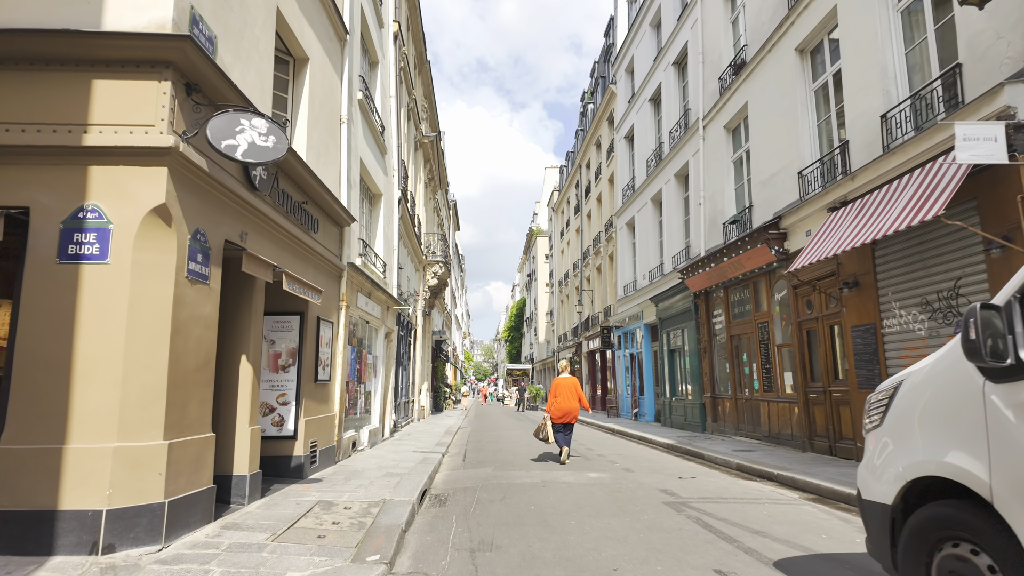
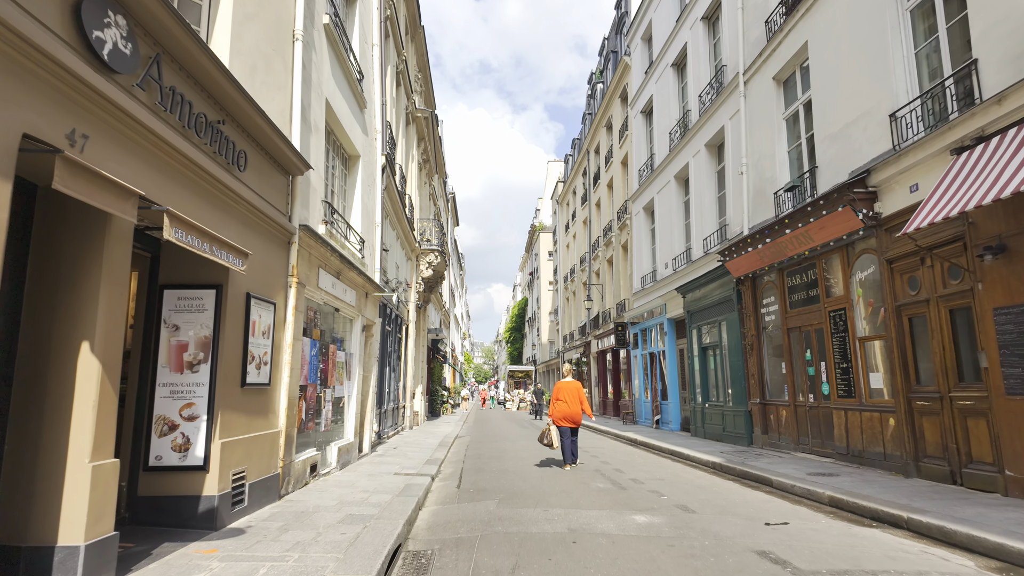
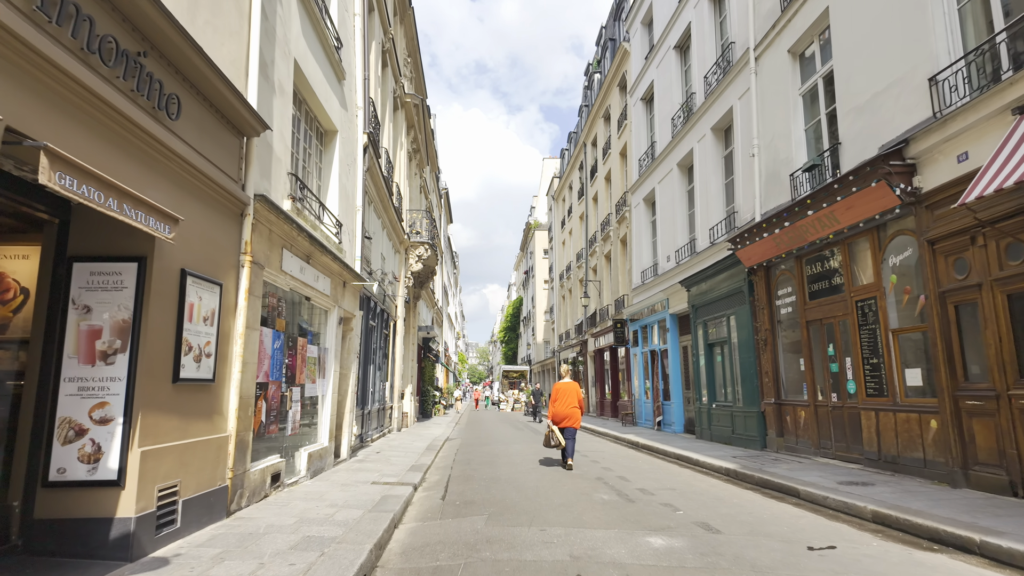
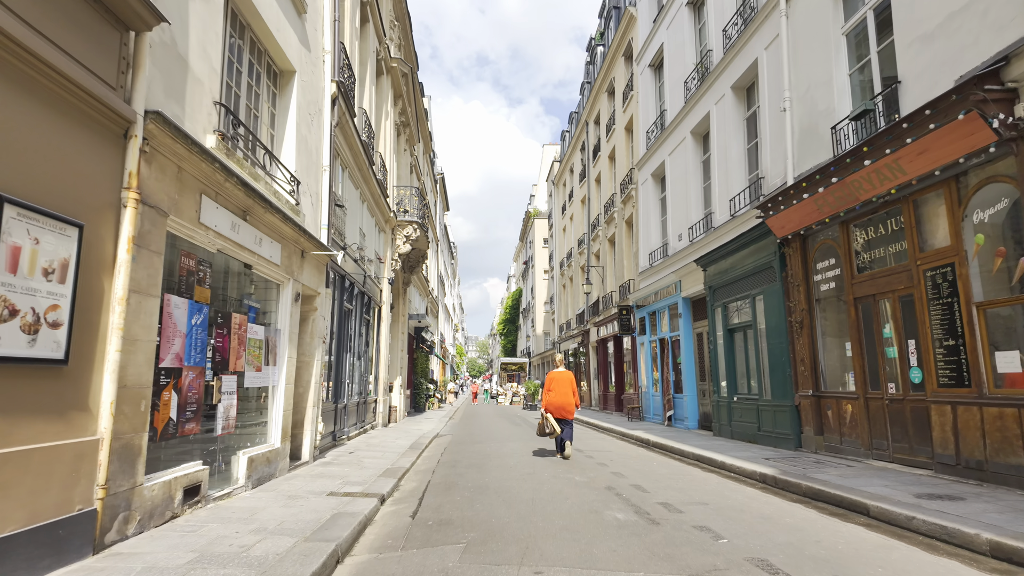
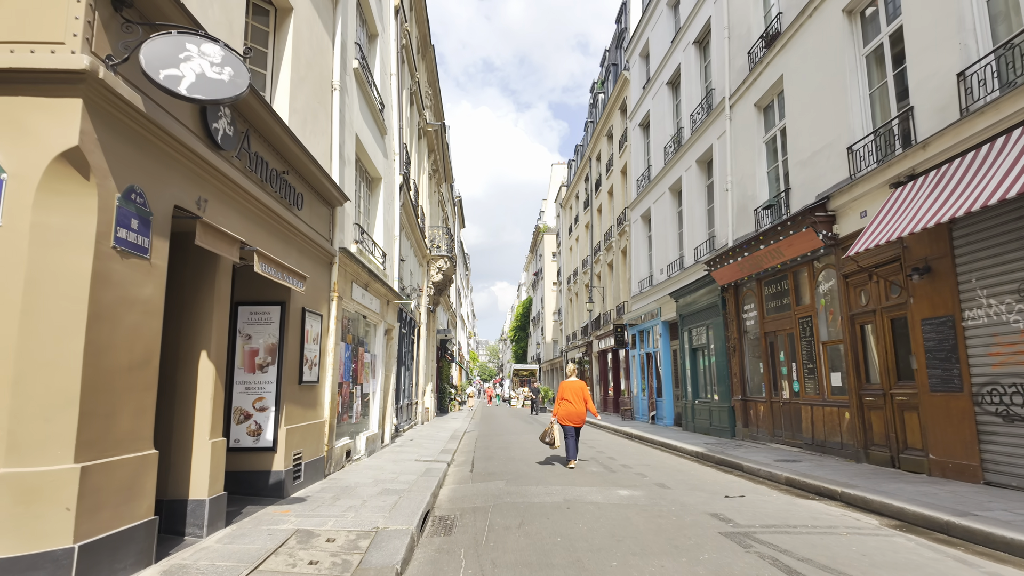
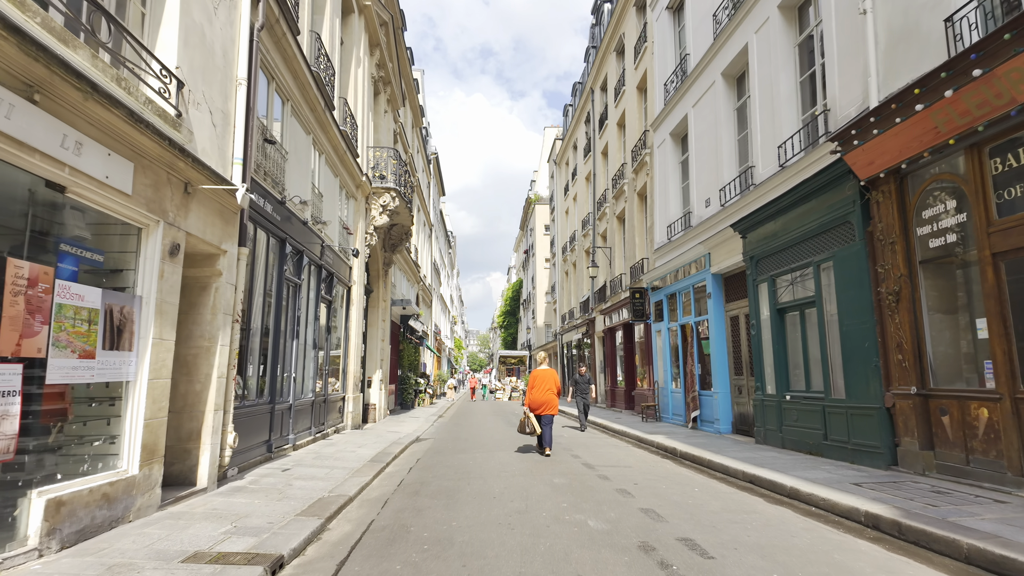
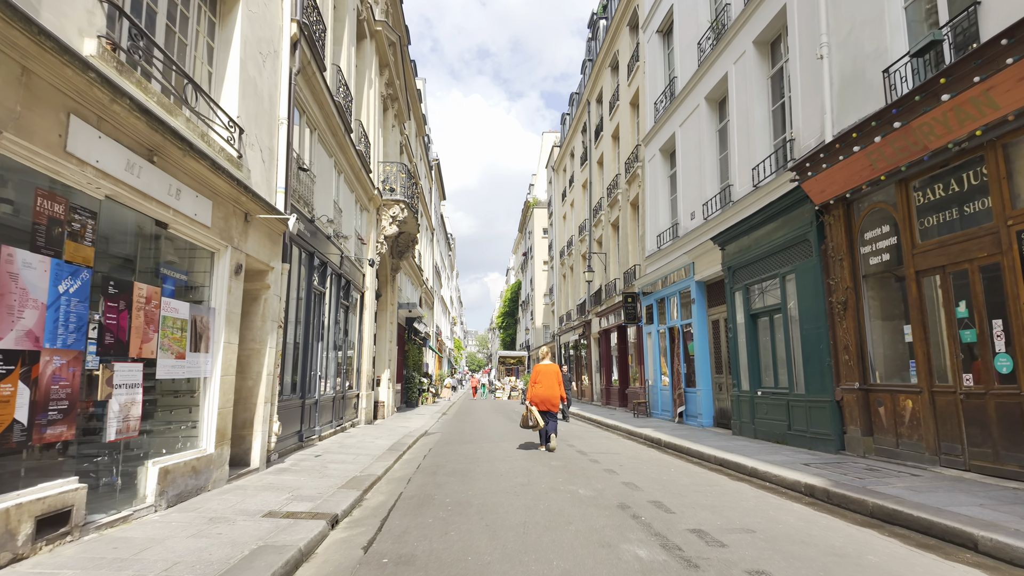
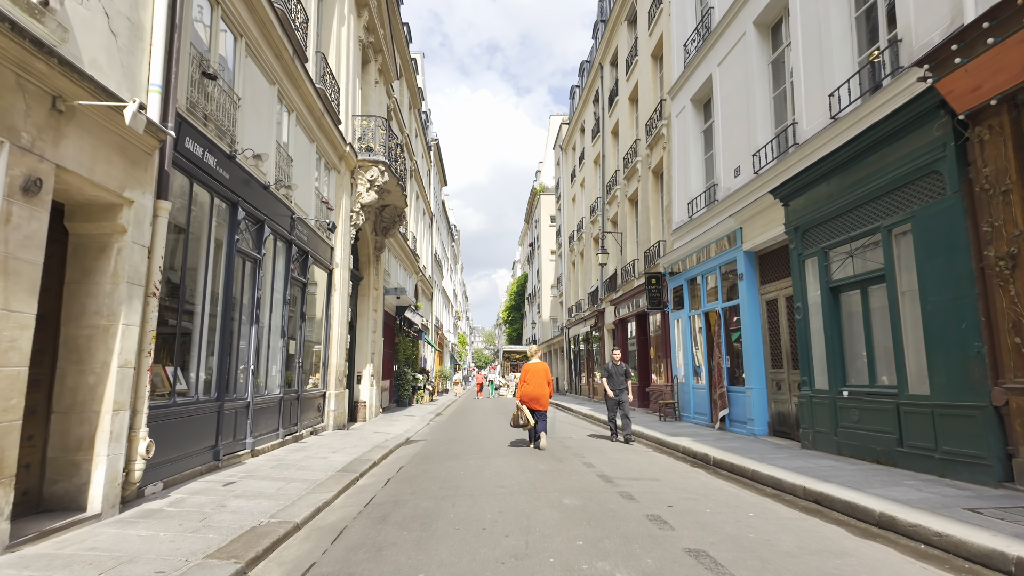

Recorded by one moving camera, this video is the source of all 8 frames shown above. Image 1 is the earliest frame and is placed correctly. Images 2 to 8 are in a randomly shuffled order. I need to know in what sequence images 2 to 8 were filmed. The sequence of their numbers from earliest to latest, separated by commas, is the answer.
5, 2, 3, 4, 7, 6, 8
